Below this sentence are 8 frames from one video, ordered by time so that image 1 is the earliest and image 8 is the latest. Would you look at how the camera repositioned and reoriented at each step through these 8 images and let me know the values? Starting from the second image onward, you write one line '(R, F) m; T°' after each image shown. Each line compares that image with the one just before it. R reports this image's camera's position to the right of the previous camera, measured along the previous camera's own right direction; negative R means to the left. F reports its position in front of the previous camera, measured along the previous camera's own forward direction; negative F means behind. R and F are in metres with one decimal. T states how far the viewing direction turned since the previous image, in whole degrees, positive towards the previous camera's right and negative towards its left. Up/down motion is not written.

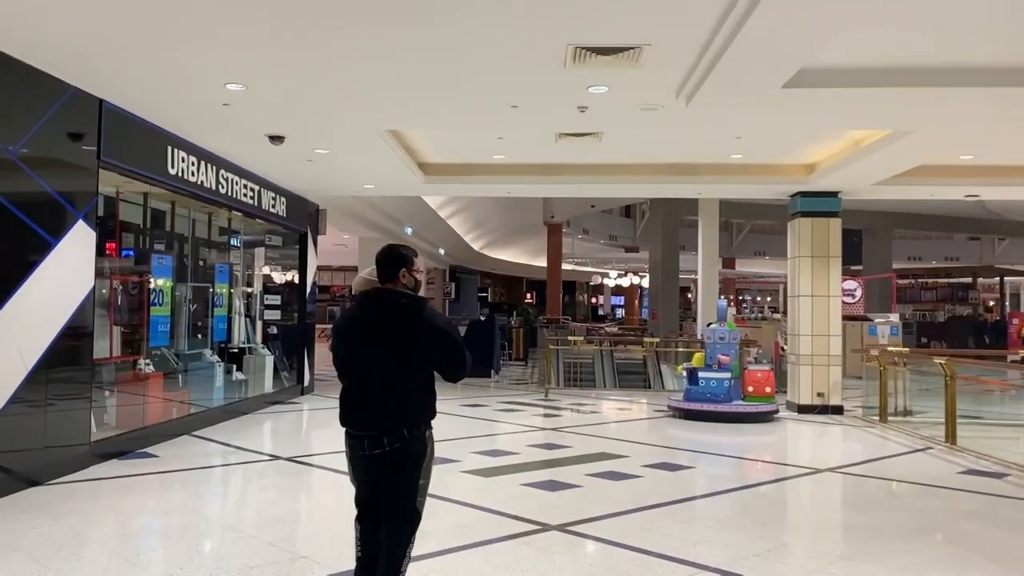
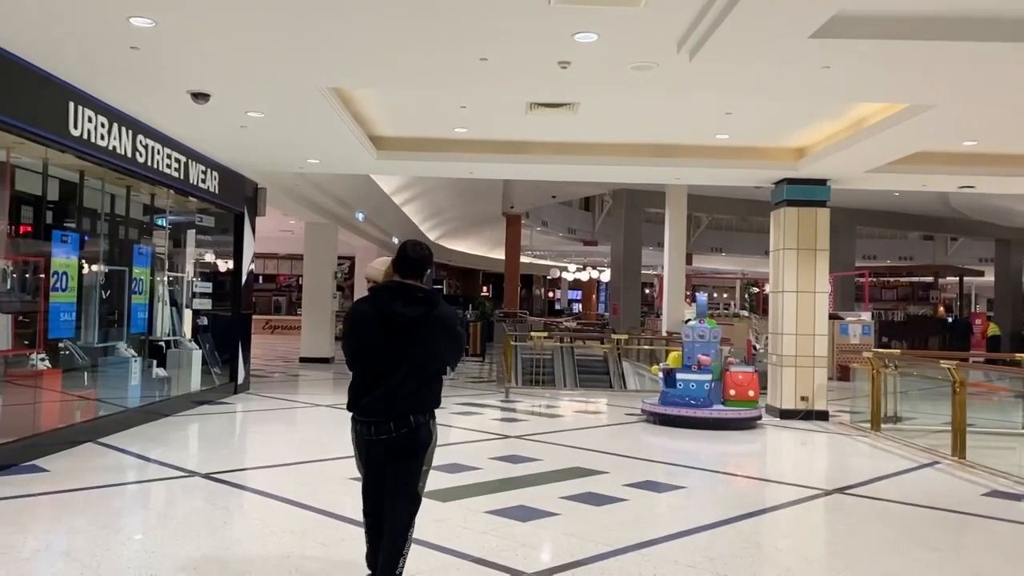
(-0.1, +0.9) m; +3°
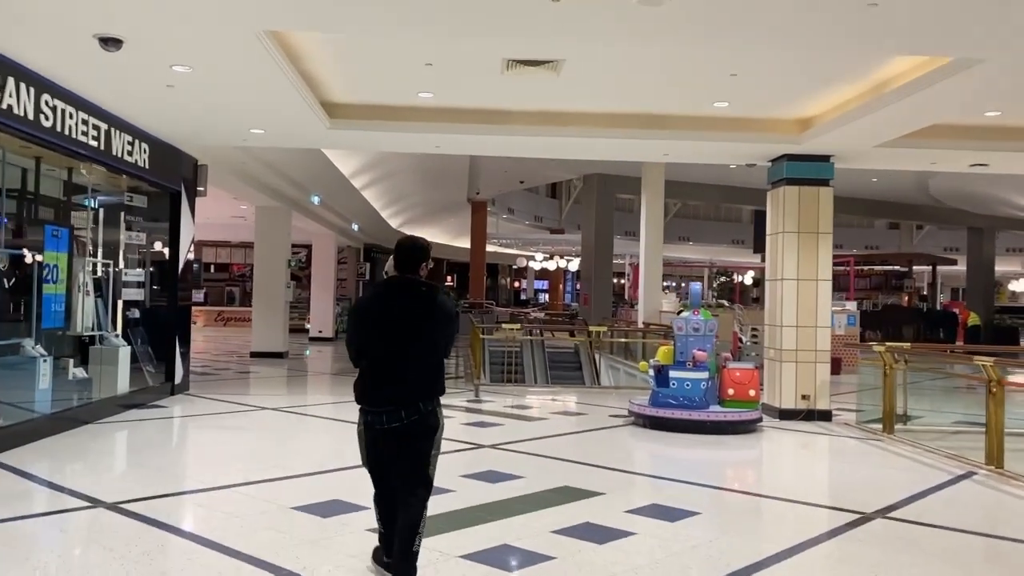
(-0.1, +0.9) m; +2°
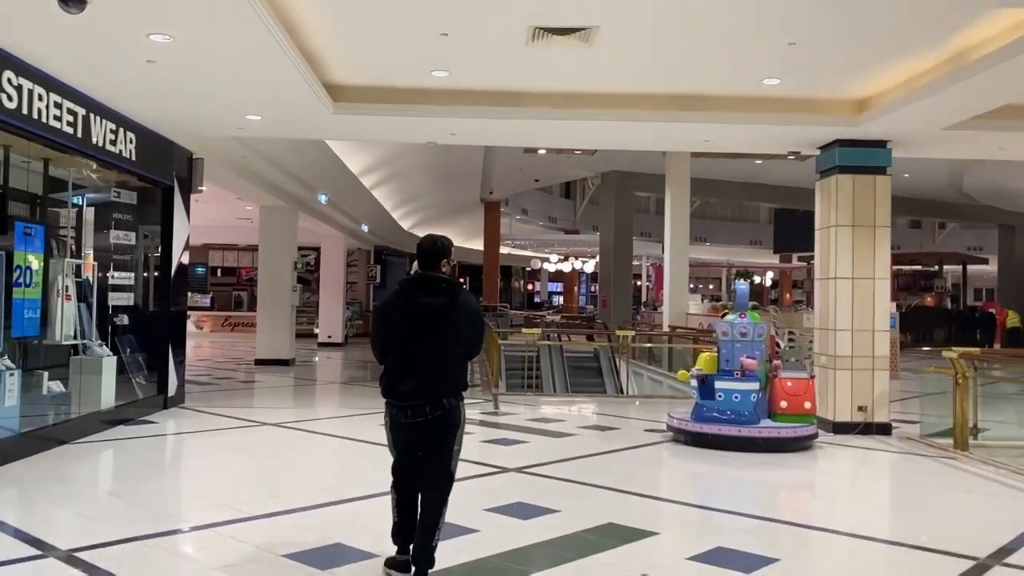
(-0.1, +0.7) m; -1°
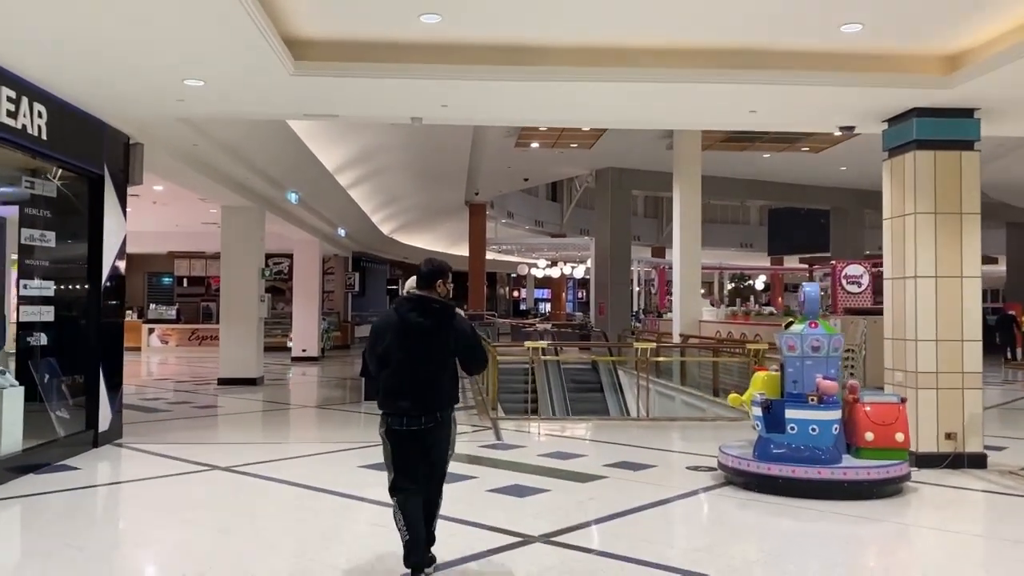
(-0.2, +1.3) m; +1°
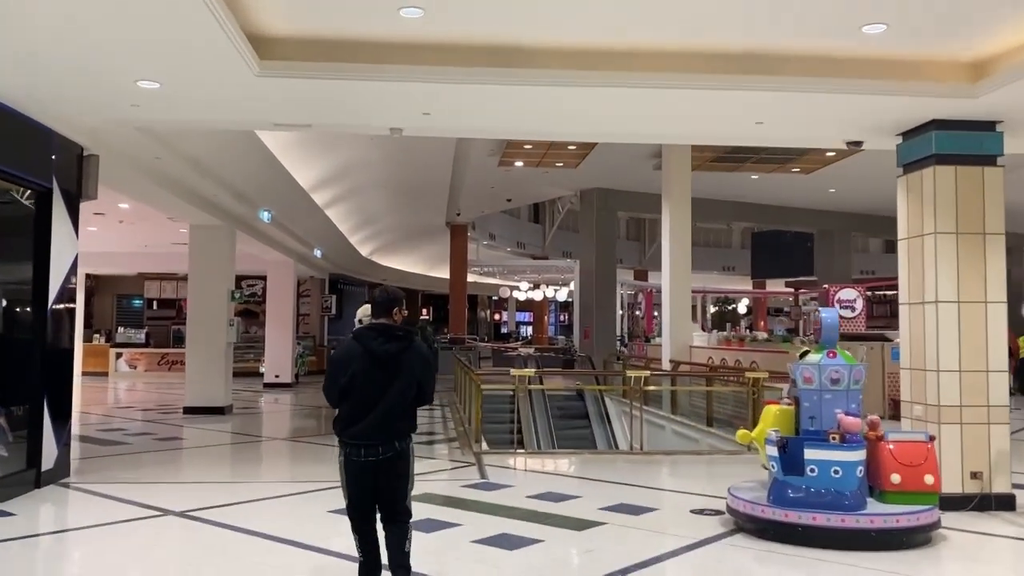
(0.0, +0.5) m; +1°
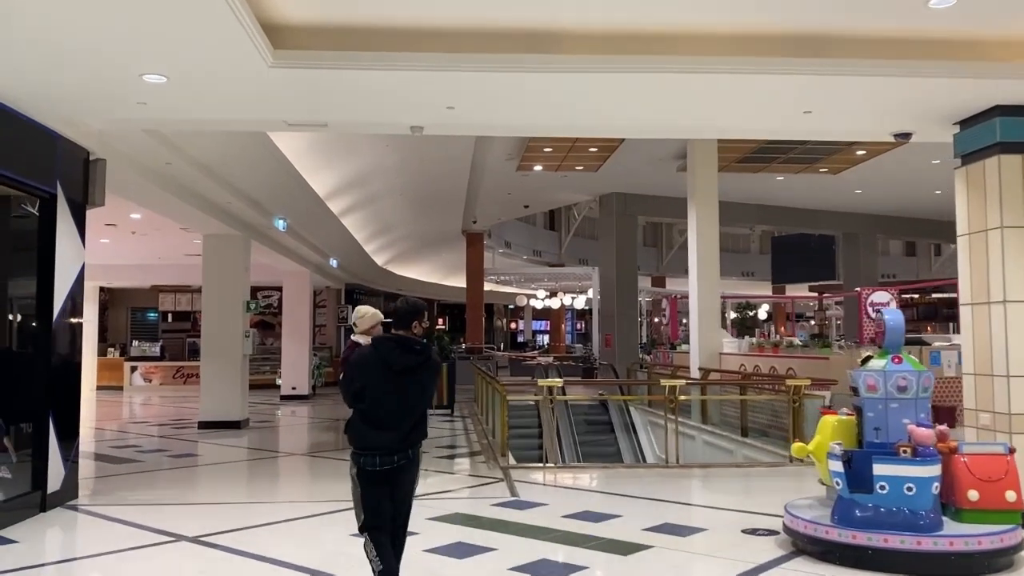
(-0.1, +0.4) m; -1°
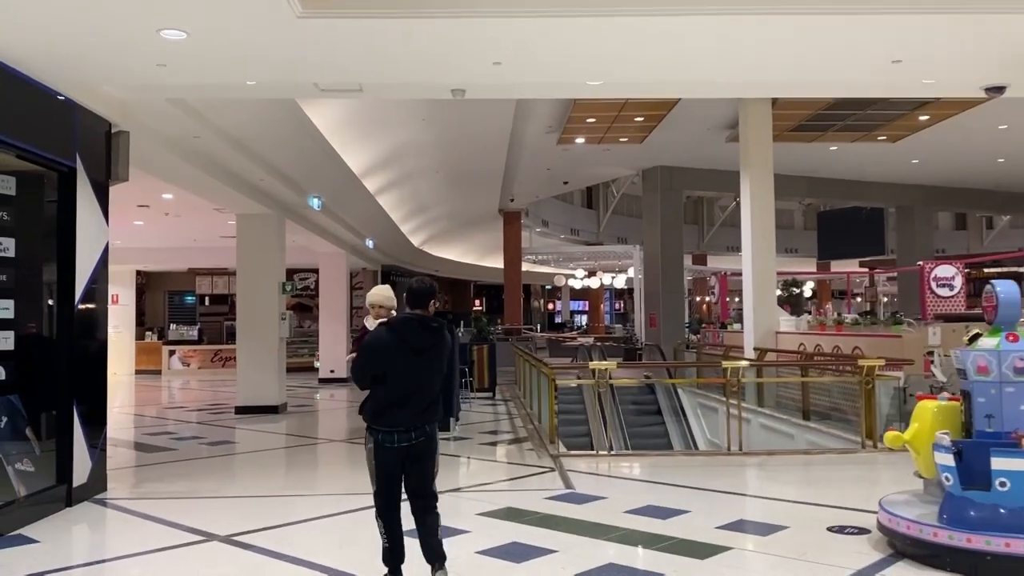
(-0.1, +0.5) m; -2°
